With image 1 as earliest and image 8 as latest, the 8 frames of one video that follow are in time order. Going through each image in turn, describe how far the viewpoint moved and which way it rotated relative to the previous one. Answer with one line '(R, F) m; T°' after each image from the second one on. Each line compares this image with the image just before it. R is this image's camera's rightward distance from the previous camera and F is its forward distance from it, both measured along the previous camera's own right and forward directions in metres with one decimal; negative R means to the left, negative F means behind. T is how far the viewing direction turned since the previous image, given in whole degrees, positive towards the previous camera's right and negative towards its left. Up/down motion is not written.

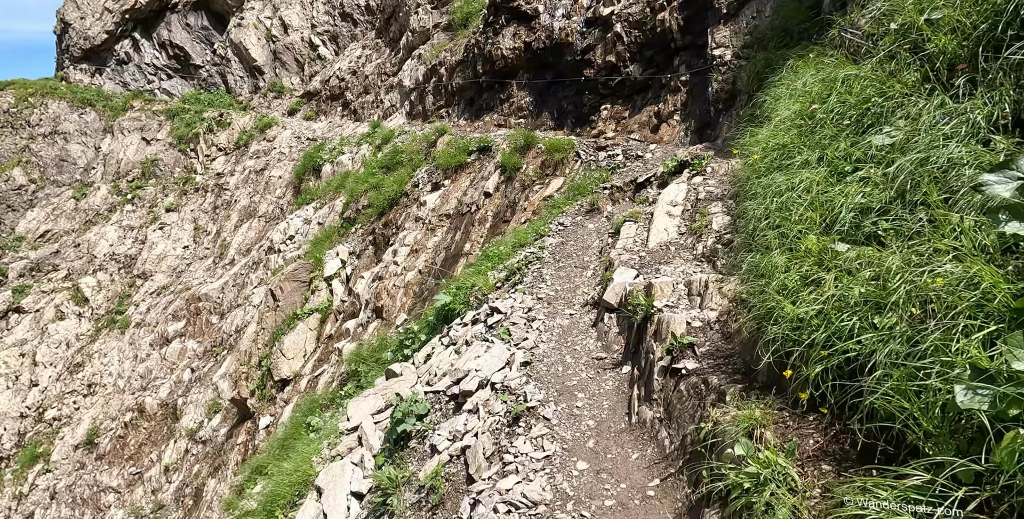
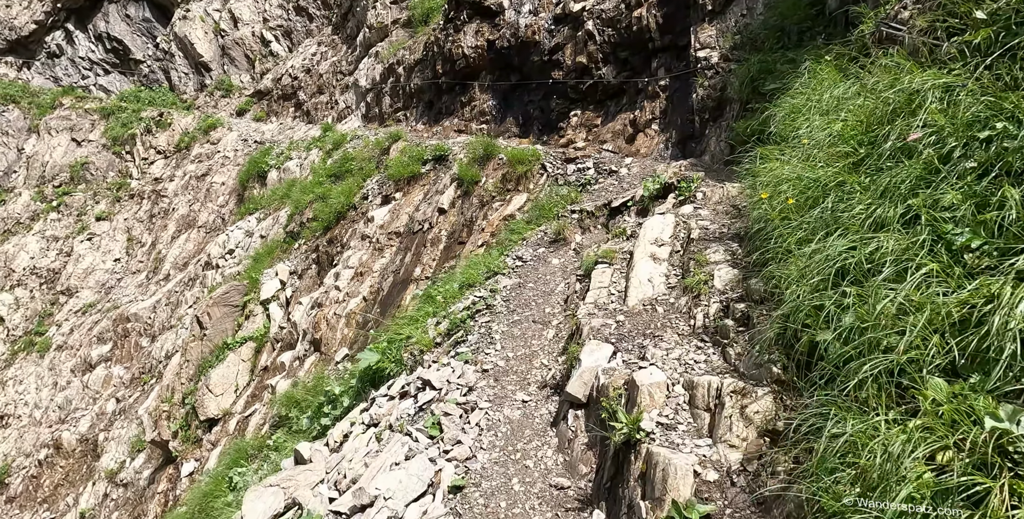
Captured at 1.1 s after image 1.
(+0.3, +1.6) m; +3°
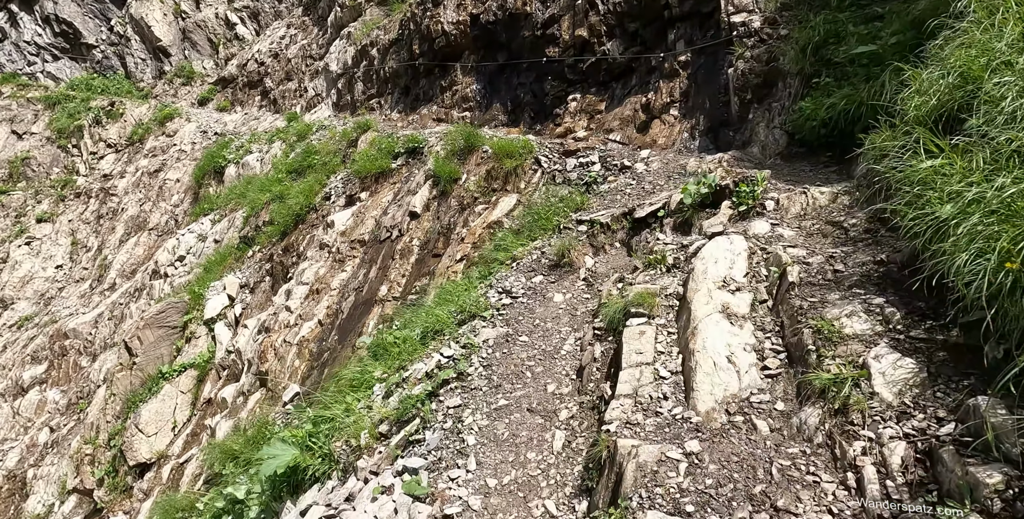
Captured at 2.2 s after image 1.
(0.0, +2.1) m; +1°
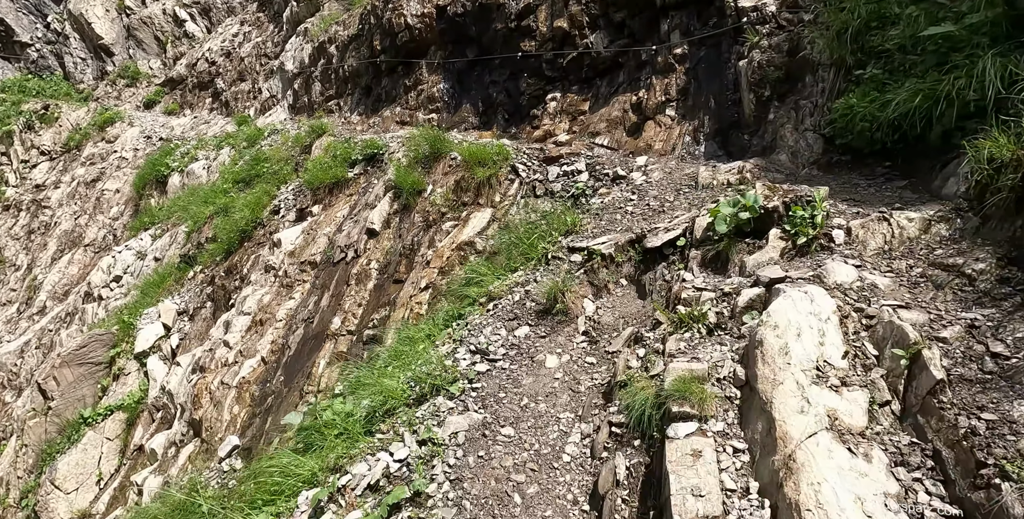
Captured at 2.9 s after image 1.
(0.0, +1.2) m; +2°
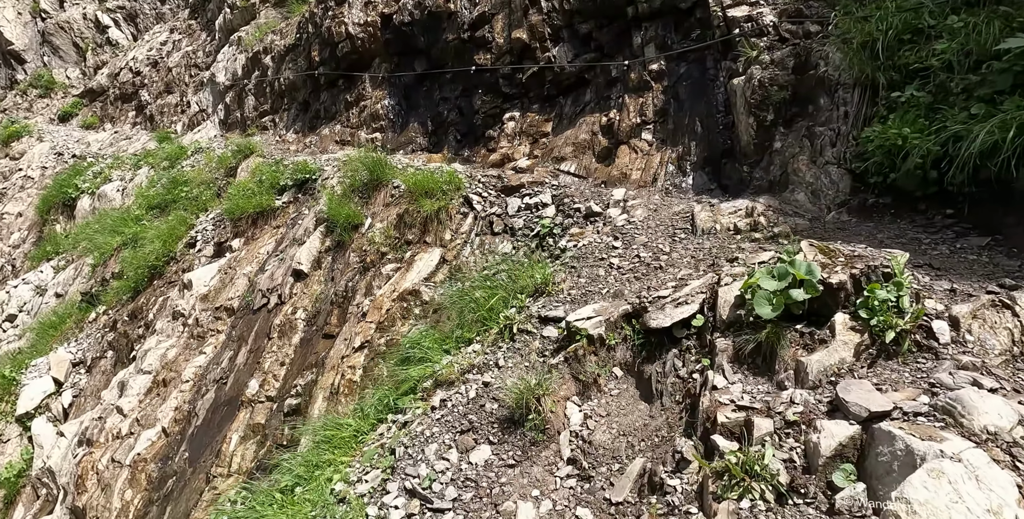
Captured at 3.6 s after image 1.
(0.0, +1.1) m; +4°
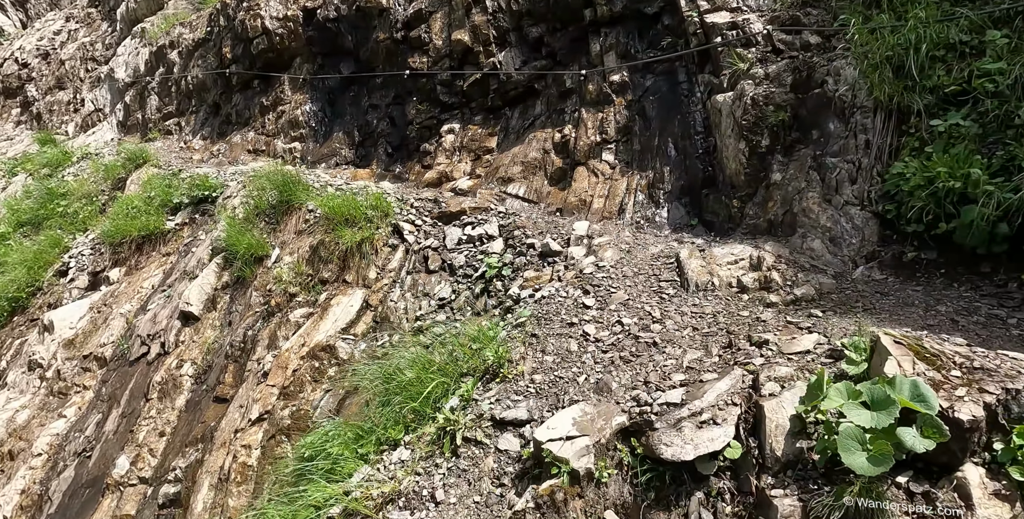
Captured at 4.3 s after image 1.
(0.0, +1.0) m; +6°
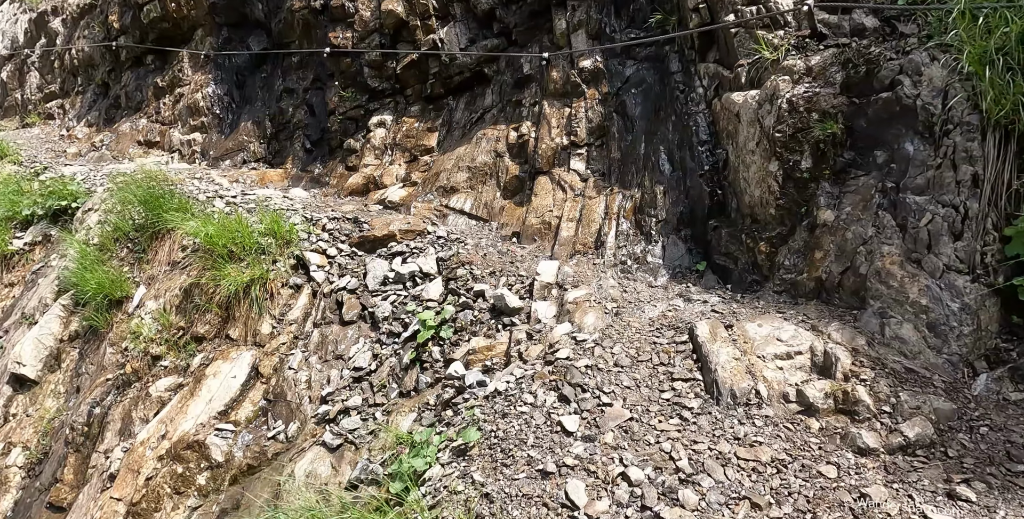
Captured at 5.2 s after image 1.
(0.0, +1.2) m; +5°
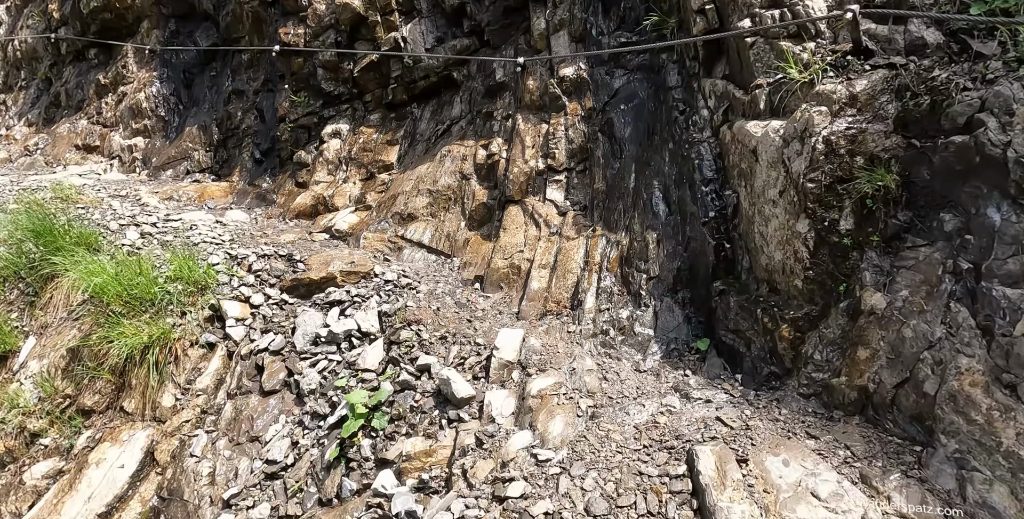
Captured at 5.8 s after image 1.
(+0.2, +0.7) m; 0°
